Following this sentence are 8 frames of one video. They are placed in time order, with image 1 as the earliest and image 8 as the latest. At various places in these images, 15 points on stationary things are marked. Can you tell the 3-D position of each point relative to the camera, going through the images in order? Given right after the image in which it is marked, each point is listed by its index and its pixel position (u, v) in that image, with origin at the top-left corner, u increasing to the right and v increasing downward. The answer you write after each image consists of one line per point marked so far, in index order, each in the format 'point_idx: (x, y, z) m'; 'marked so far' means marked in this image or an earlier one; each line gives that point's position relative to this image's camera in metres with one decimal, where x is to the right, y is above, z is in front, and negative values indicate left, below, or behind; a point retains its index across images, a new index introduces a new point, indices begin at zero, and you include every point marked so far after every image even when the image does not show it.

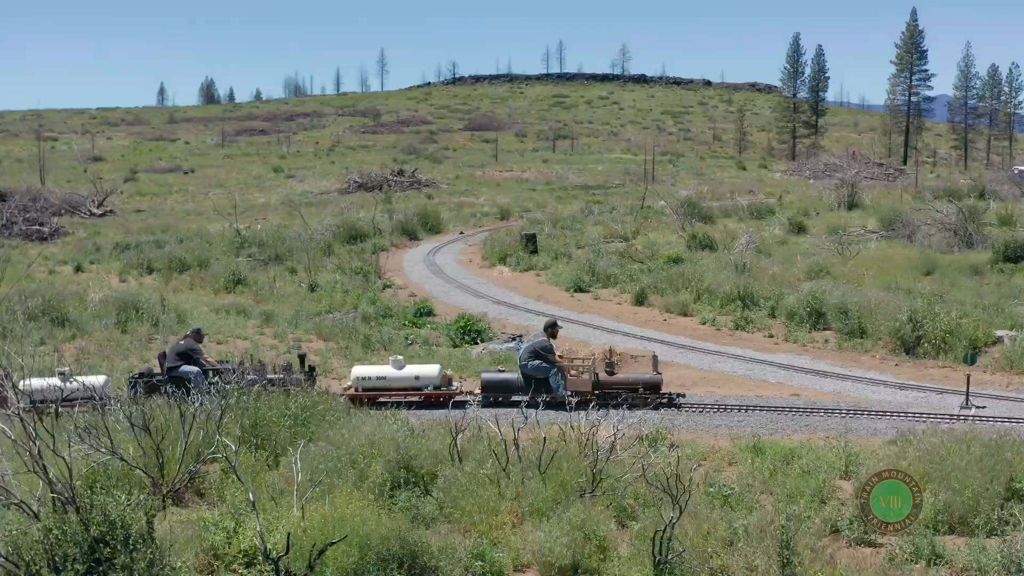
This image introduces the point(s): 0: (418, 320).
0: (-1.1, -0.4, +19.9) m
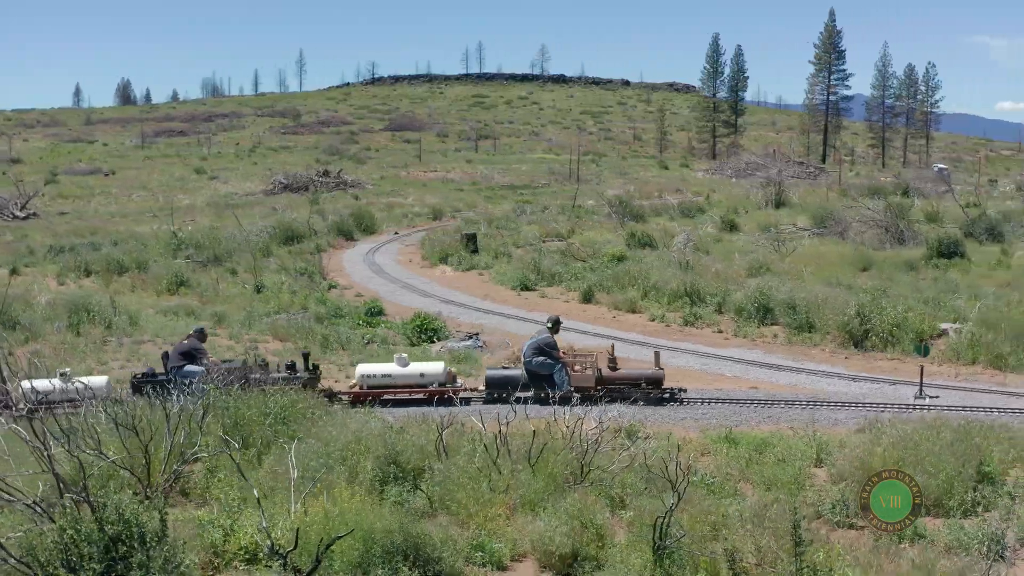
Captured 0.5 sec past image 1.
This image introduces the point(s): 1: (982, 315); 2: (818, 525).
0: (-1.7, -0.4, +20.1) m
1: (+5.1, -0.3, +17.3) m
2: (+2.0, -1.4, +10.0) m
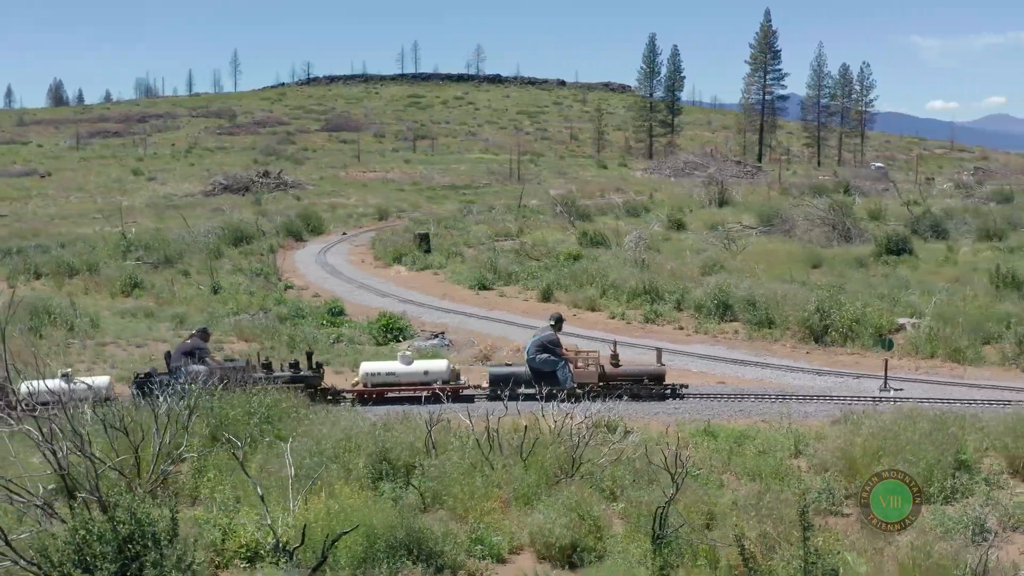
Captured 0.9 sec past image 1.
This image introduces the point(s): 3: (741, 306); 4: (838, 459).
0: (-2.2, -0.4, +20.3) m
1: (+4.7, -0.2, +17.8) m
2: (+2.0, -1.4, +10.3) m
3: (+2.7, -0.2, +19.1) m
4: (+2.3, -1.2, +11.4) m
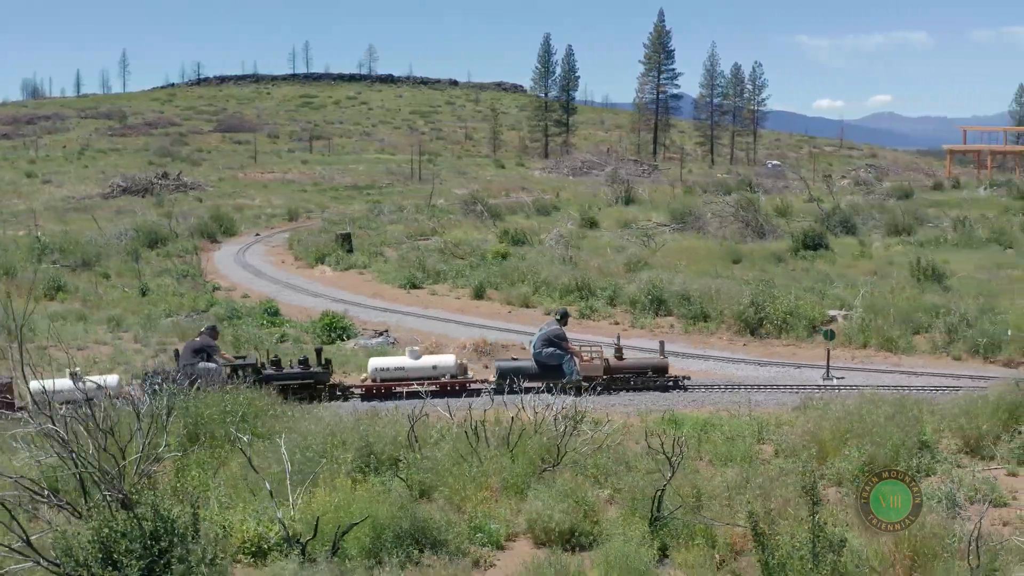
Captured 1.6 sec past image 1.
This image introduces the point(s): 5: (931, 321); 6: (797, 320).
0: (-3.0, -0.4, +20.5) m
1: (+4.1, -0.2, +18.5) m
2: (+2.0, -1.3, +10.9) m
3: (+2.0, -0.2, +19.7) m
4: (+2.2, -1.2, +12.0) m
5: (+4.6, -0.4, +17.5) m
6: (+3.2, -0.4, +18.1) m
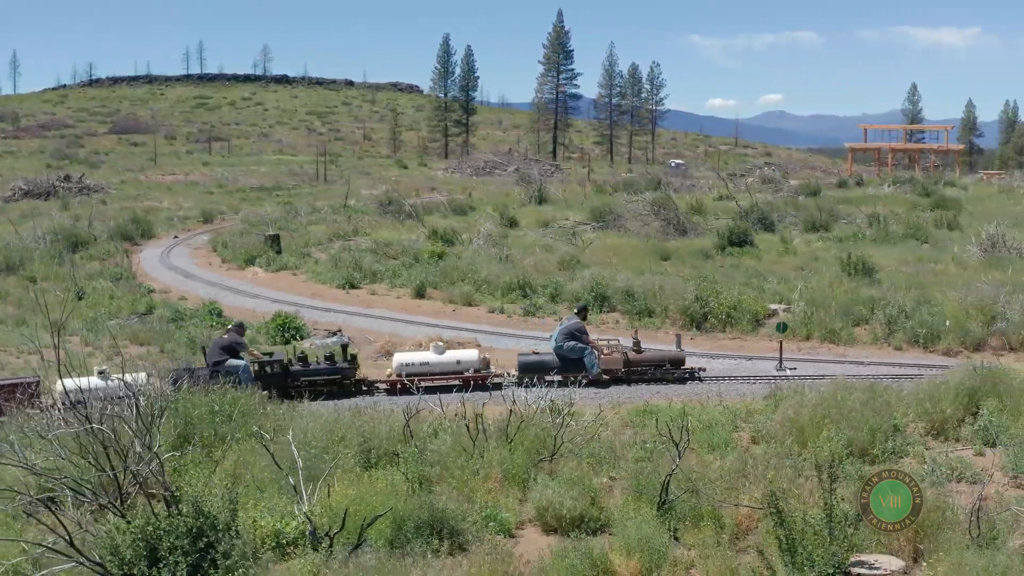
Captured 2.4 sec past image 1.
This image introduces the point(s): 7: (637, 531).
0: (-3.7, -0.4, +20.7) m
1: (+3.5, -0.1, +19.3) m
2: (+2.0, -1.3, +11.5) m
3: (+1.3, -0.1, +20.3) m
4: (+2.2, -1.1, +12.6) m
5: (+4.1, -0.3, +18.4) m
6: (+2.7, -0.3, +18.8) m
7: (+0.8, -1.6, +10.4) m
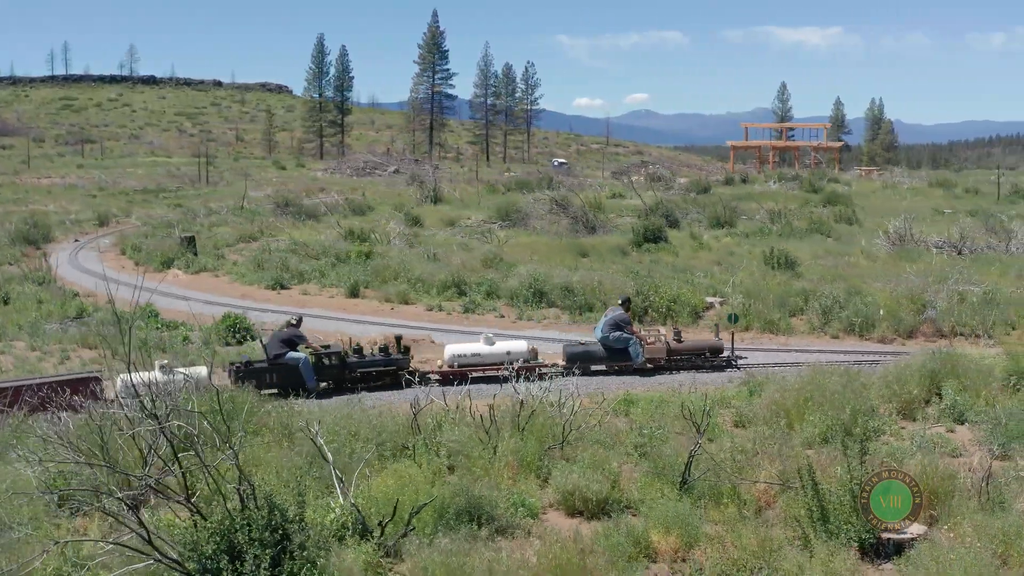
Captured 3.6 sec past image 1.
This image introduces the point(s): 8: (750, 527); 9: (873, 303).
0: (-4.5, -0.5, +20.9) m
1: (+2.8, 0.0, +20.2) m
2: (+2.2, -1.2, +12.3) m
3: (+0.6, -0.1, +21.1) m
4: (+2.2, -1.1, +13.5) m
5: (+3.5, -0.2, +19.4) m
6: (+2.1, -0.2, +19.6) m
7: (+1.1, -1.5, +11.1) m
8: (+1.6, -1.6, +10.9) m
9: (+4.2, -0.2, +18.8) m
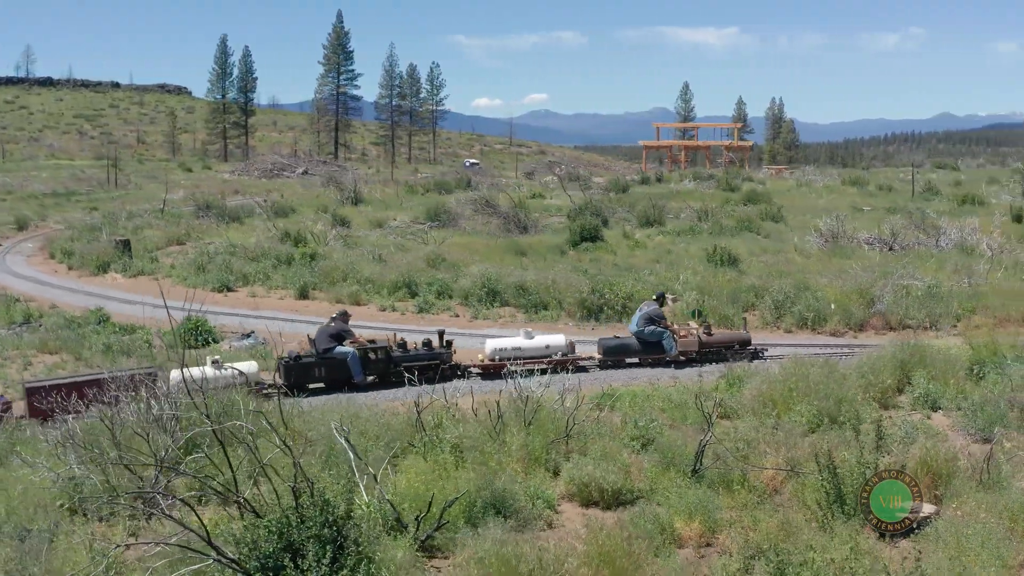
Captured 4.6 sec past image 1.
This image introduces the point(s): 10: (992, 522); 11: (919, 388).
0: (-5.1, -0.5, +21.0) m
1: (+2.3, 0.0, +20.9) m
2: (+2.3, -1.2, +13.0) m
3: (-0.1, -0.1, +21.5) m
4: (+2.2, -1.0, +14.1) m
5: (+3.0, -0.1, +20.1) m
6: (+1.6, -0.2, +20.2) m
7: (+1.3, -1.5, +11.6) m
8: (+1.8, -1.6, +11.5) m
9: (+3.8, -0.1, +19.5) m
10: (+3.2, -1.5, +10.6) m
11: (+3.7, -0.9, +14.6) m
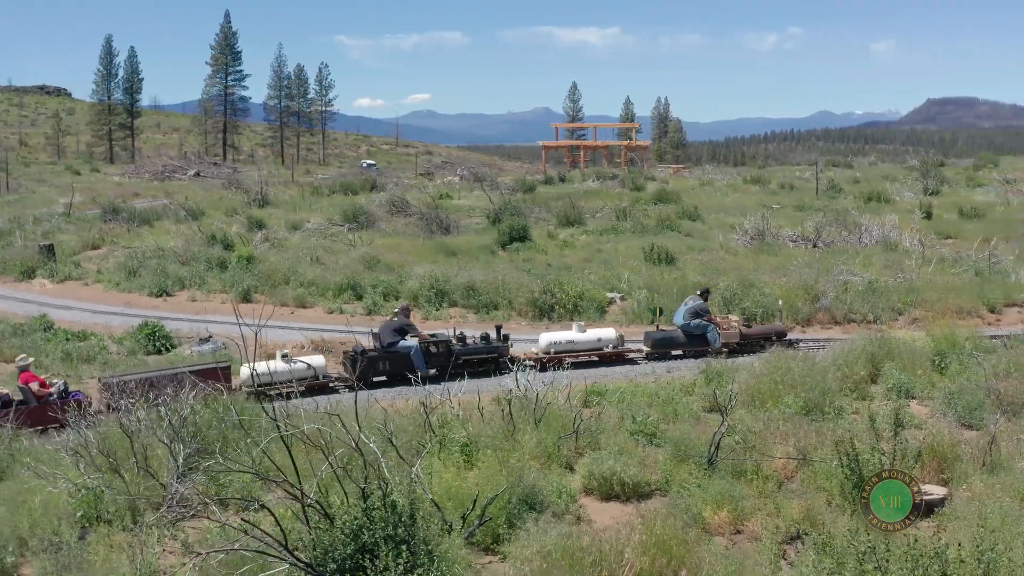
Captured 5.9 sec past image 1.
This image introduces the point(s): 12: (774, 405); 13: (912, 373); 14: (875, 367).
0: (-5.7, -0.6, +20.9) m
1: (+1.6, 0.0, +21.5) m
2: (+2.4, -1.2, +13.6) m
3: (-0.8, -0.1, +21.9) m
4: (+2.2, -1.0, +14.8) m
5: (+2.4, -0.1, +20.8) m
6: (+1.0, -0.2, +20.8) m
7: (+1.5, -1.5, +12.2) m
8: (+2.1, -1.6, +12.1) m
9: (+3.2, -0.1, +20.3) m
10: (+3.5, -1.5, +11.4) m
11: (+3.7, -0.9, +15.4) m
12: (+2.4, -1.1, +14.5) m
13: (+3.9, -0.8, +15.7) m
14: (+3.6, -0.8, +15.9) m
